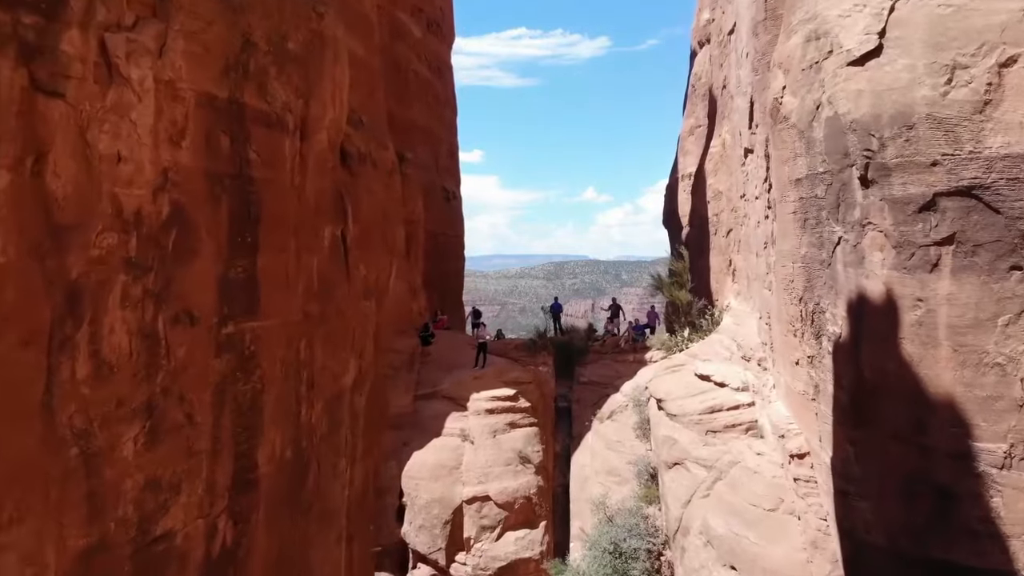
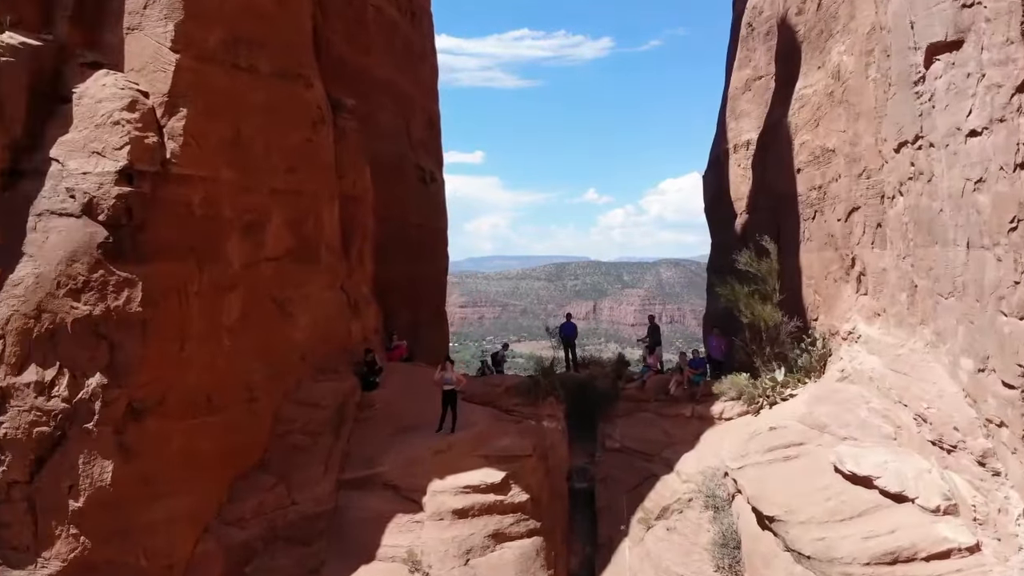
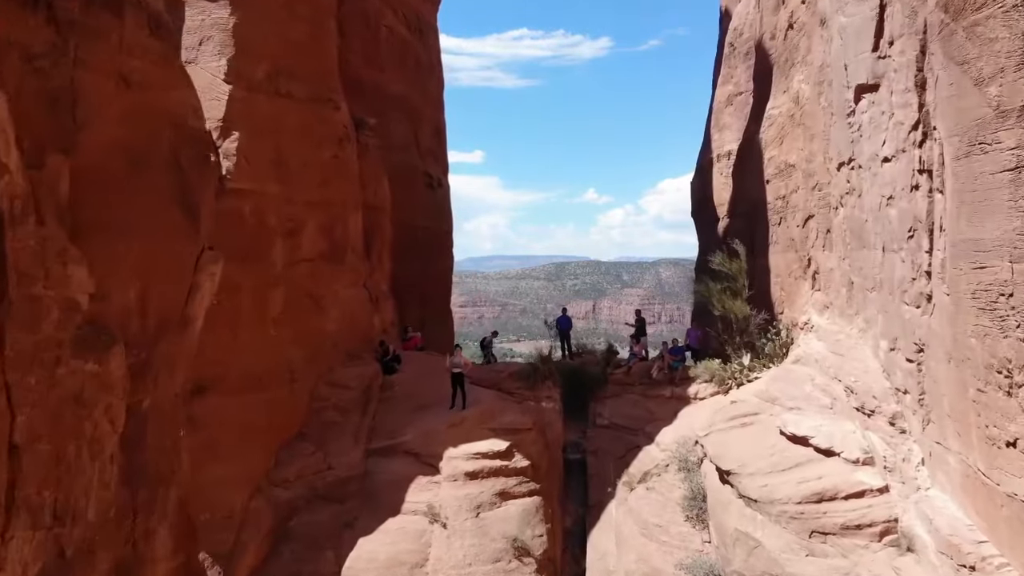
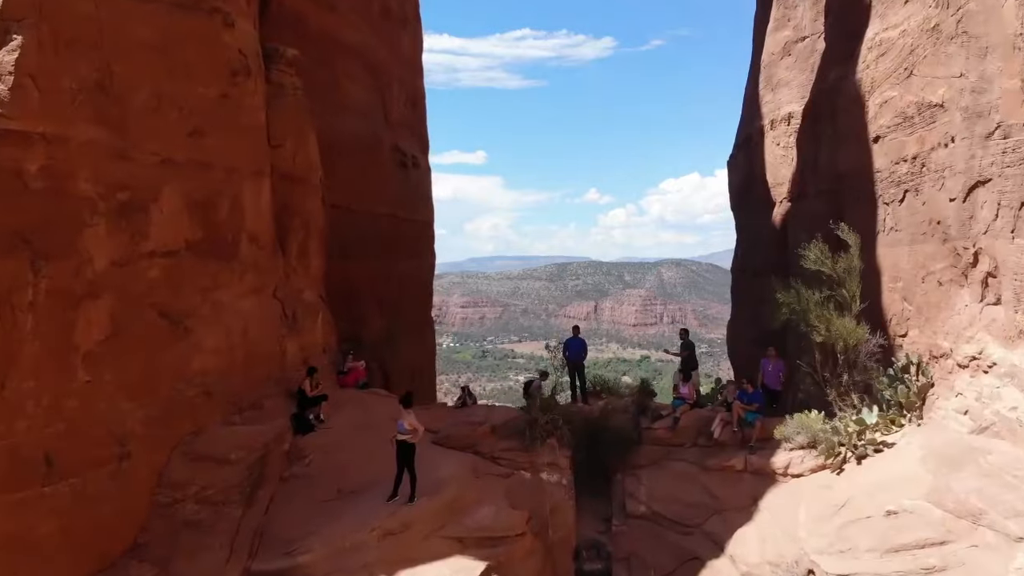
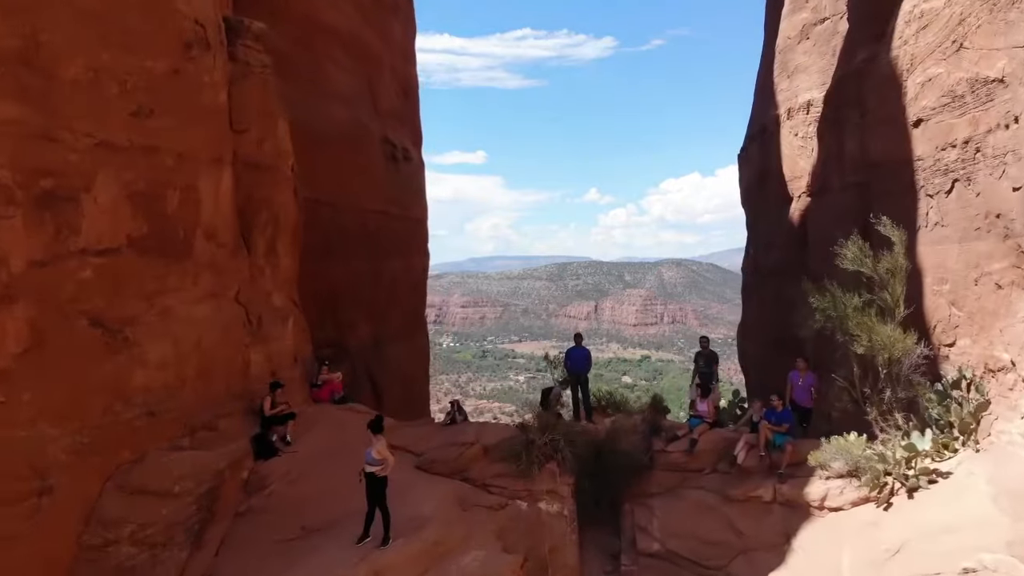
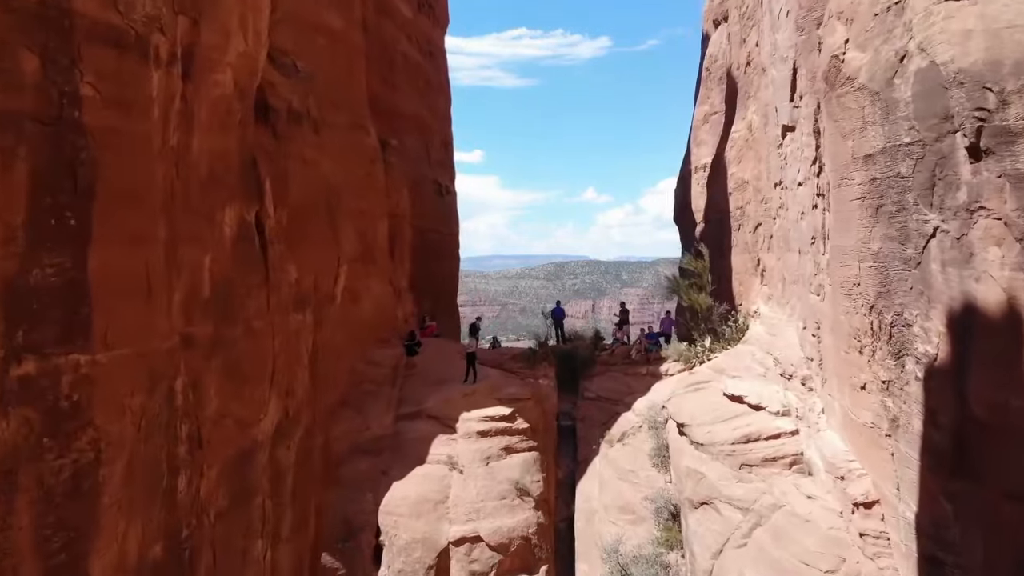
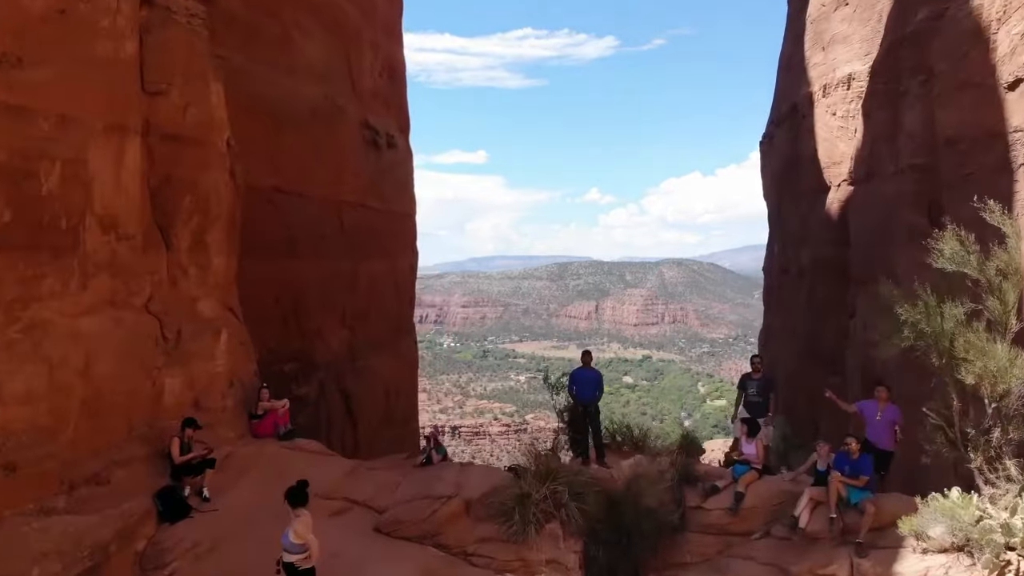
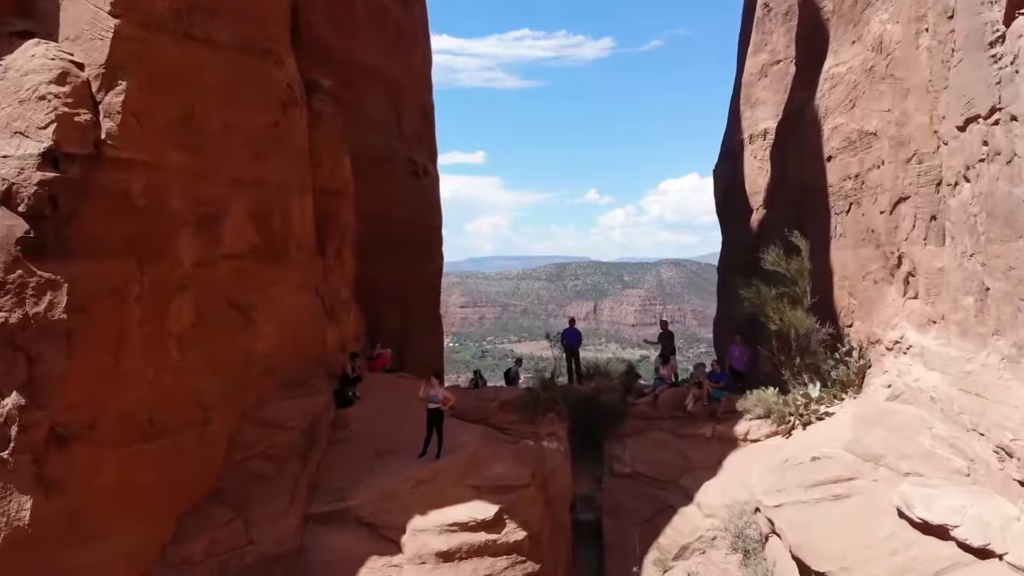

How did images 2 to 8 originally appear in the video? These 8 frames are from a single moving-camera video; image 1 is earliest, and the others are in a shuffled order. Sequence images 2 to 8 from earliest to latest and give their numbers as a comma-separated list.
6, 3, 2, 8, 4, 5, 7
